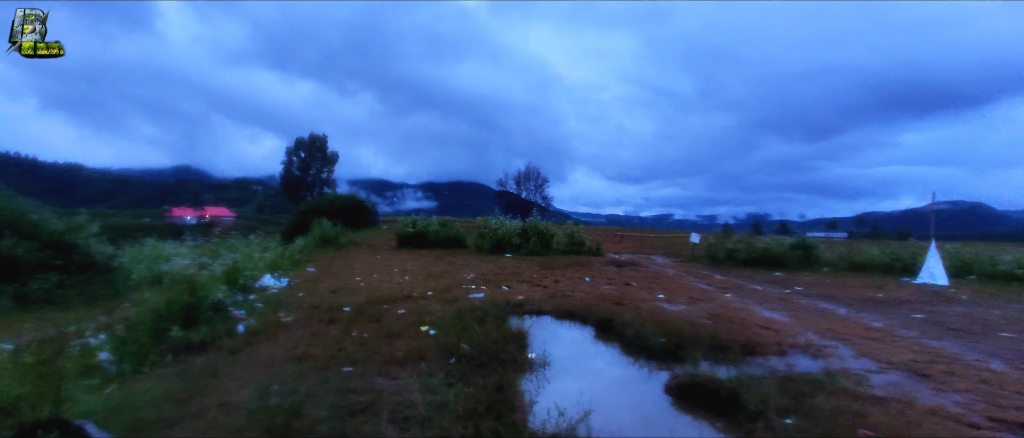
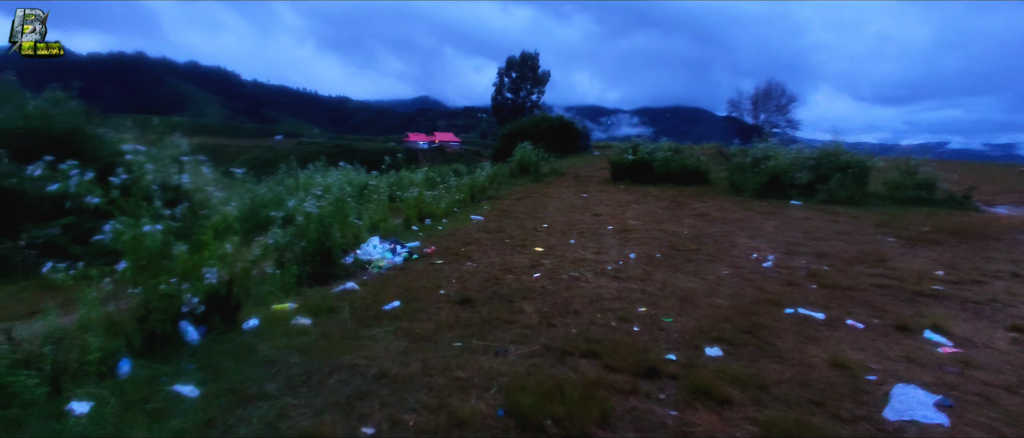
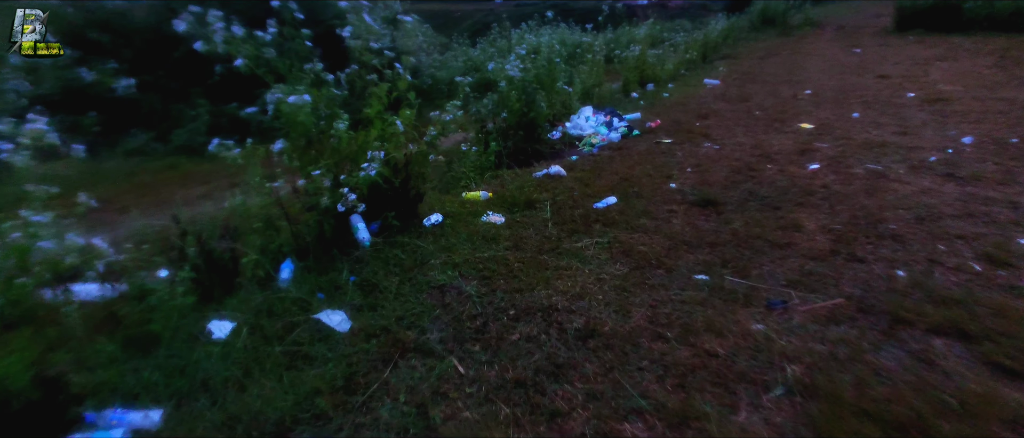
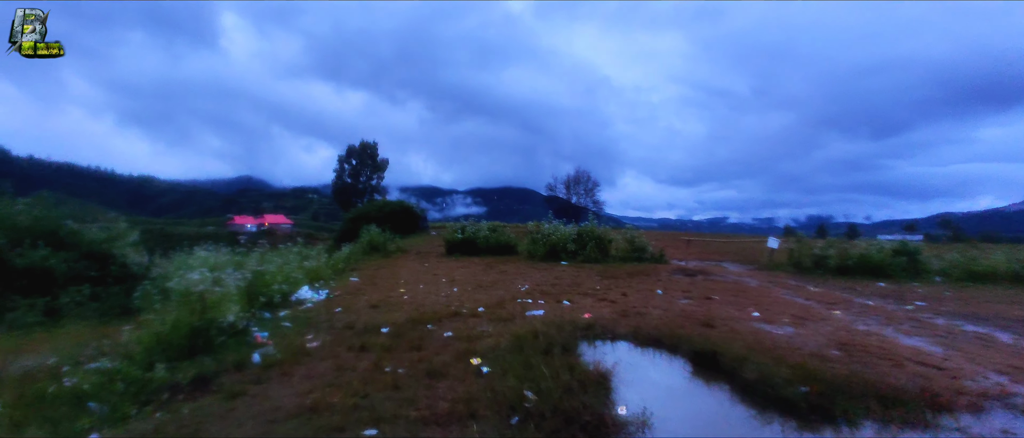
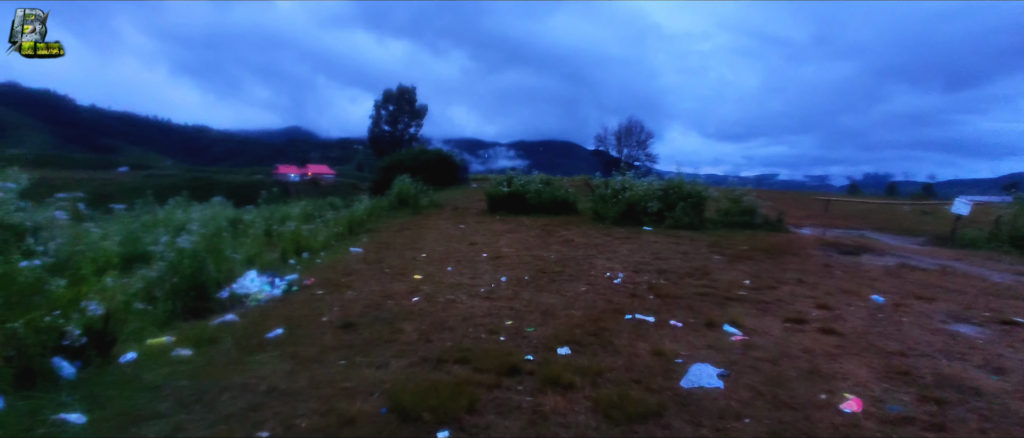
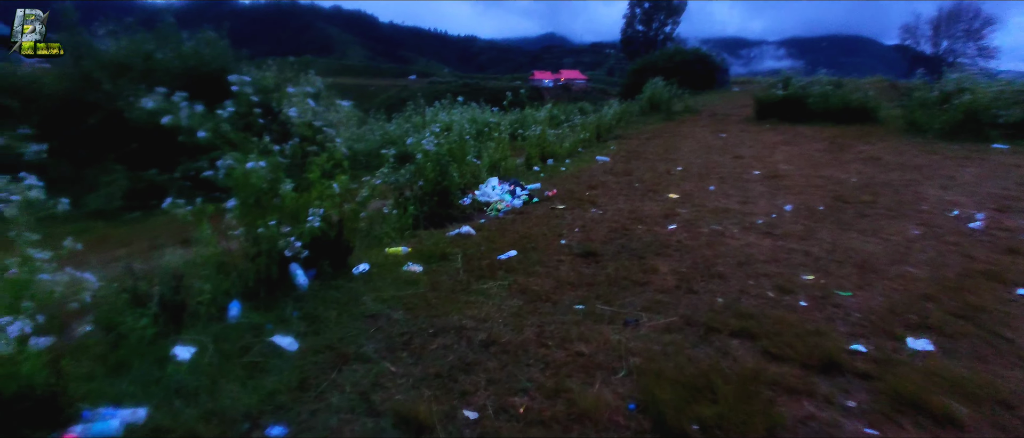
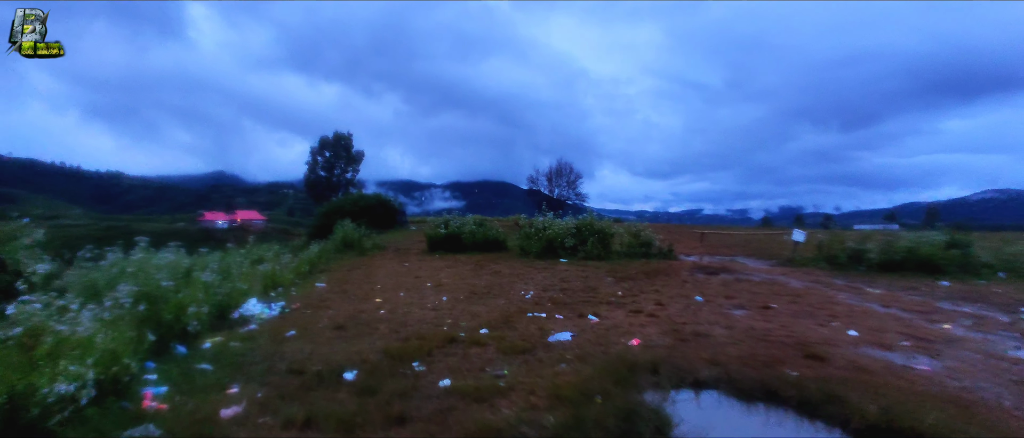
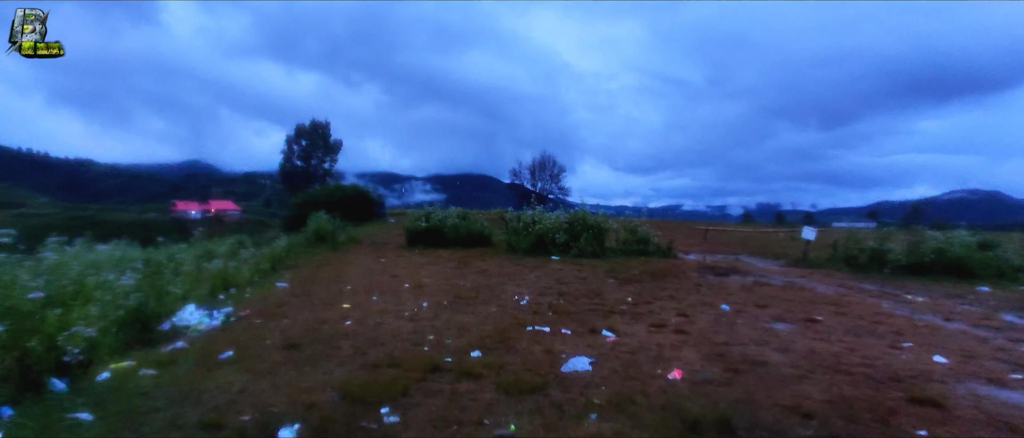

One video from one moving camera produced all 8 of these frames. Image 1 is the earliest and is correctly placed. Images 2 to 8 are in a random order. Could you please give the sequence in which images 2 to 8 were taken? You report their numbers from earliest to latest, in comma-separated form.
4, 7, 8, 5, 2, 6, 3
